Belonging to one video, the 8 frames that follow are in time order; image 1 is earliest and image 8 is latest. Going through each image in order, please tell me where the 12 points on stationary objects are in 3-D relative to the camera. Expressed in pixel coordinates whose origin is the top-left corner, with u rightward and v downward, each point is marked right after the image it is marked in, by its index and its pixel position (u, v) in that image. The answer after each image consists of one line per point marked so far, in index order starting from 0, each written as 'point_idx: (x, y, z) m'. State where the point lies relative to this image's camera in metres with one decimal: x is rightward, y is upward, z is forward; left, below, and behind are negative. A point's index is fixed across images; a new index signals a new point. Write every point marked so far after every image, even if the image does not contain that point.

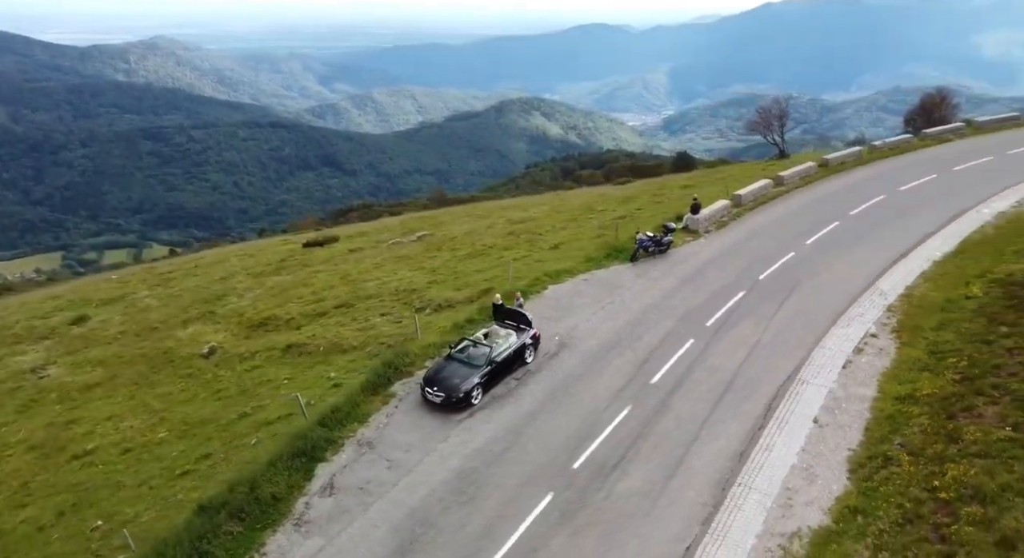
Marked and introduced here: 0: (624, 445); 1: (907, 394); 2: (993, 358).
0: (+3.3, -4.3, +15.7) m
1: (+13.5, -3.5, +18.4) m
2: (+16.6, -2.6, +19.1) m
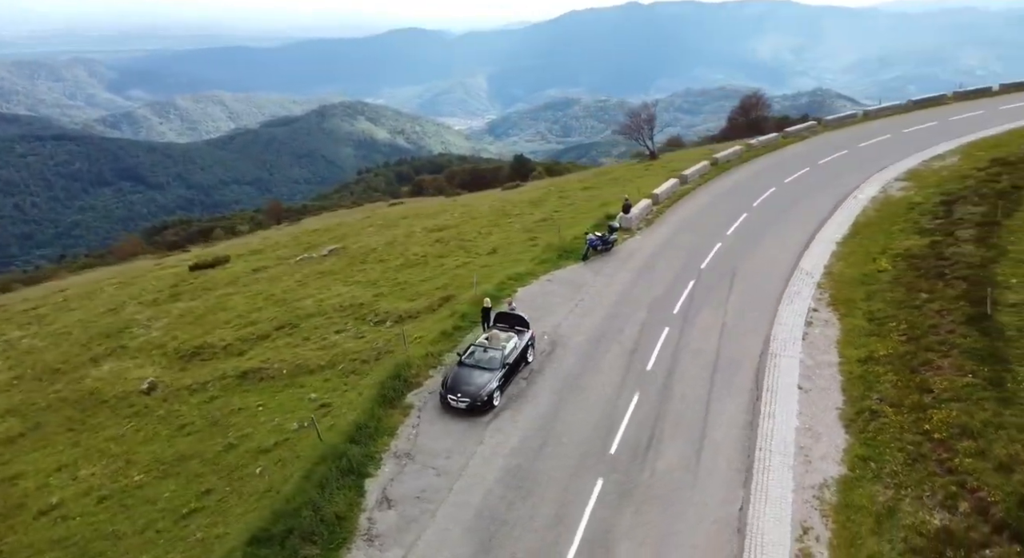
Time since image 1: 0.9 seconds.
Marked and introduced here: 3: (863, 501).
0: (+4.0, -4.0, +16.4) m
1: (+13.4, -2.6, +21.1) m
2: (+16.3, -1.5, +22.4) m
3: (+7.8, -4.9, +13.5) m
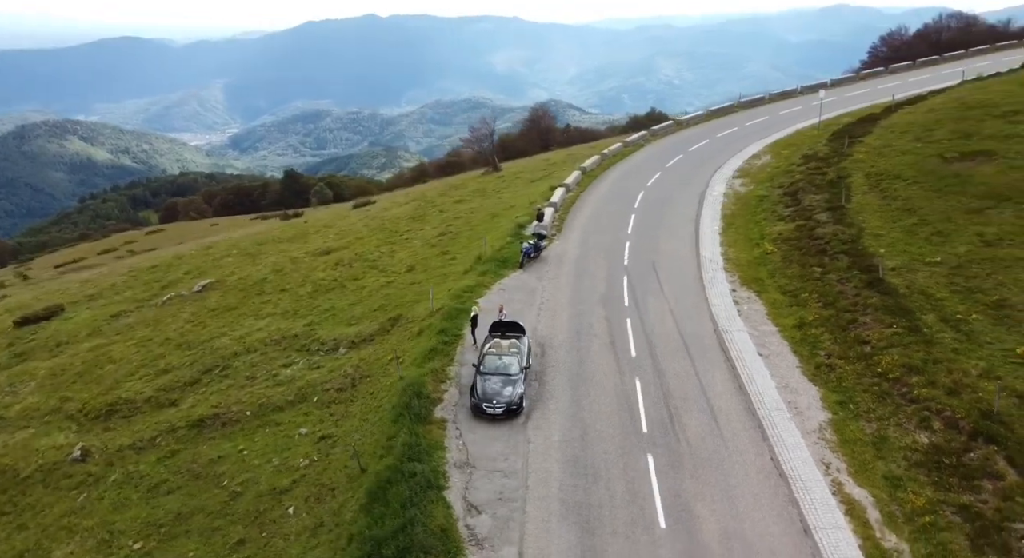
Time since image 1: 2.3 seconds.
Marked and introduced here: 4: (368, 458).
0: (+4.7, -3.7, +18.0) m
1: (+12.3, -1.7, +25.0) m
2: (+14.7, -0.3, +26.9) m
3: (+9.1, -4.2, +16.1) m
4: (-3.4, -4.7, +15.8) m
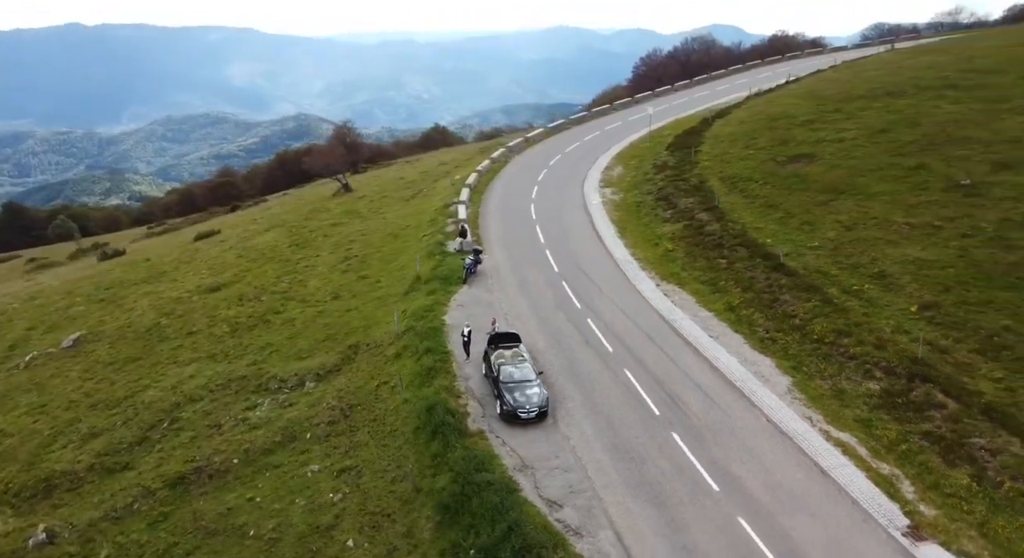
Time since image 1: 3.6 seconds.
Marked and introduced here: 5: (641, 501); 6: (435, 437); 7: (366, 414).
0: (+5.0, -3.6, +20.0) m
1: (+10.4, -1.2, +28.7) m
2: (+12.1, +0.2, +31.2) m
3: (+9.8, -3.6, +19.3) m
4: (-2.2, -5.2, +15.8) m
5: (+3.1, -5.3, +14.3) m
6: (-1.9, -4.4, +17.1) m
7: (-4.9, -4.5, +20.2) m
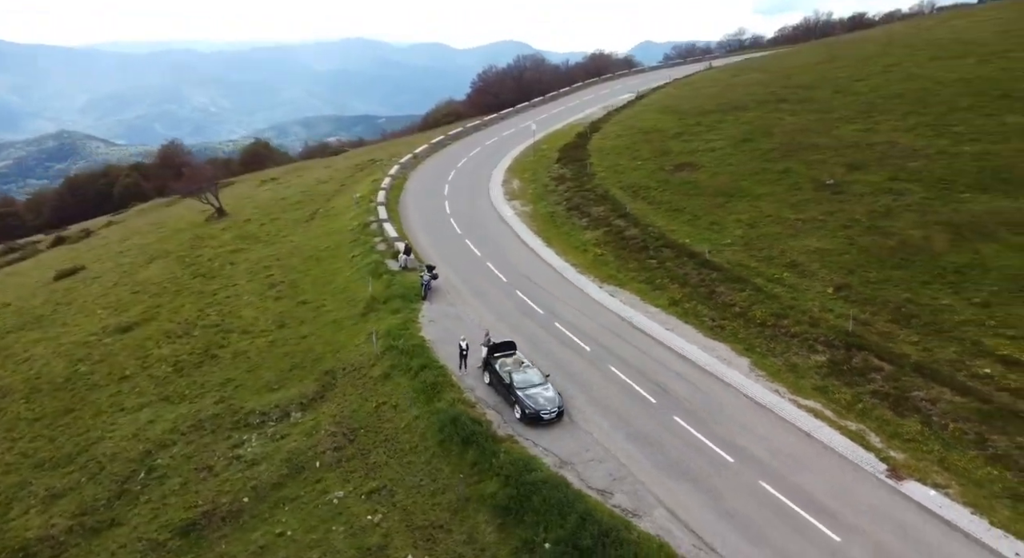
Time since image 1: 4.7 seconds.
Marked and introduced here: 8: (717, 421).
0: (+4.9, -3.7, +22.1) m
1: (+8.4, -1.1, +31.7) m
2: (+9.4, +0.4, +34.5) m
3: (+9.8, -3.3, +22.3) m
4: (-1.2, -5.7, +16.5) m
5: (+4.3, -5.3, +16.1) m
6: (-1.2, -4.9, +17.8) m
7: (-4.7, -5.2, +20.3) m
8: (+6.5, -4.5, +19.2) m
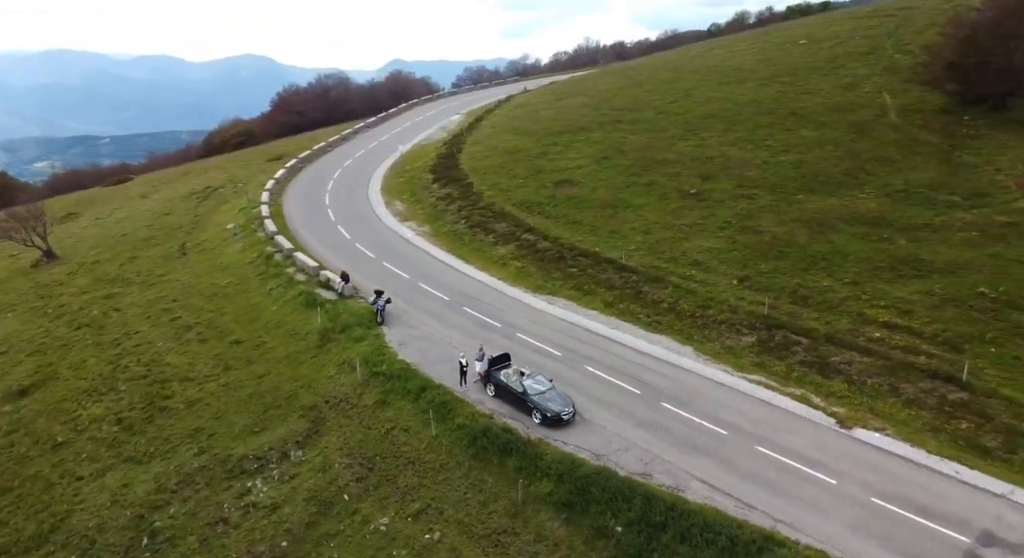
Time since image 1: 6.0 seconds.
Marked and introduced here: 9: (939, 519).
0: (+4.7, -3.9, +24.7) m
1: (+5.6, -1.4, +34.9) m
2: (+5.8, 0.0, +37.9) m
3: (+9.3, -3.2, +26.0) m
4: (+0.2, -6.2, +17.8) m
5: (+5.6, -5.4, +18.7) m
6: (-0.1, -5.5, +19.1) m
7: (-4.0, -6.2, +20.7) m
8: (+6.9, -4.5, +22.3) m
9: (+12.0, -6.8, +17.0) m
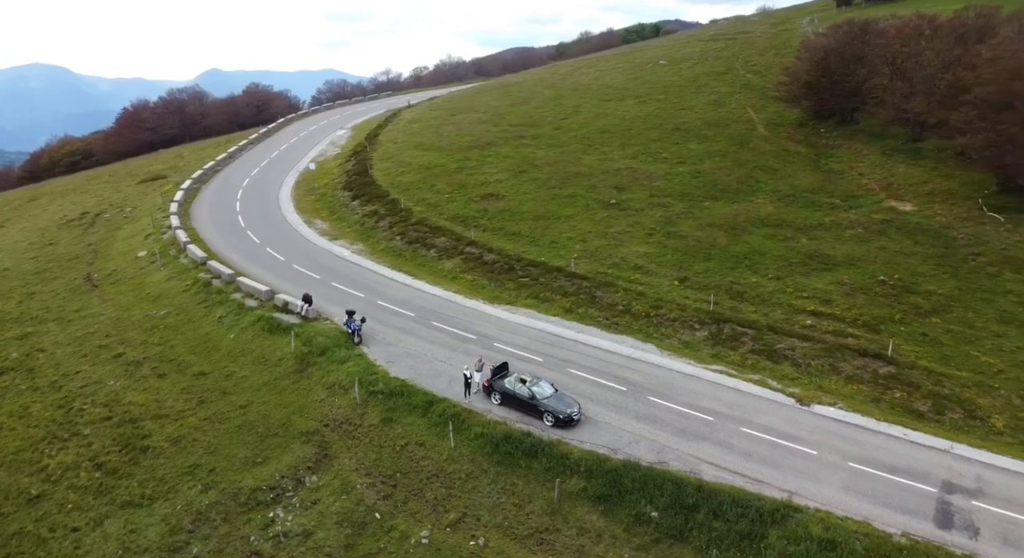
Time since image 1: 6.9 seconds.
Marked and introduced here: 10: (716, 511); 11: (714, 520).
0: (+4.5, -4.2, +26.7) m
1: (+3.7, -1.9, +36.9) m
2: (+3.3, -0.5, +39.9) m
3: (+8.8, -3.2, +28.7) m
4: (+1.3, -6.6, +19.2) m
5: (+6.5, -5.5, +20.9) m
6: (+0.7, -6.0, +20.4) m
7: (-3.3, -6.9, +21.3) m
8: (+7.1, -4.6, +24.6) m
9: (+13.1, -6.5, +20.2) m
10: (+6.0, -6.8, +17.9) m
11: (+5.9, -7.1, +17.8) m
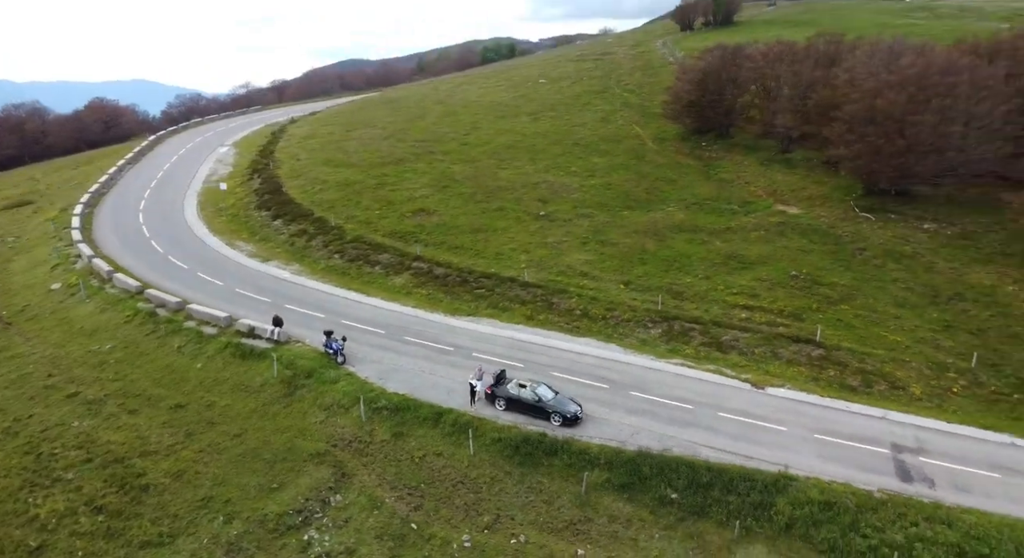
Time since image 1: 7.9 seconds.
0: (+4.2, -4.6, +29.1) m
1: (+1.8, -2.5, +39.1) m
2: (+0.9, -1.2, +42.1) m
3: (+8.1, -3.5, +31.8) m
4: (+2.3, -7.0, +21.2) m
5: (+7.1, -5.7, +23.7) m
6: (+1.5, -6.4, +22.3) m
7: (-2.6, -7.6, +22.6) m
8: (+7.2, -4.9, +27.4) m
9: (+13.8, -6.3, +24.0) m
10: (+7.1, -7.0, +20.6) m
11: (+7.1, -7.2, +20.5) m
